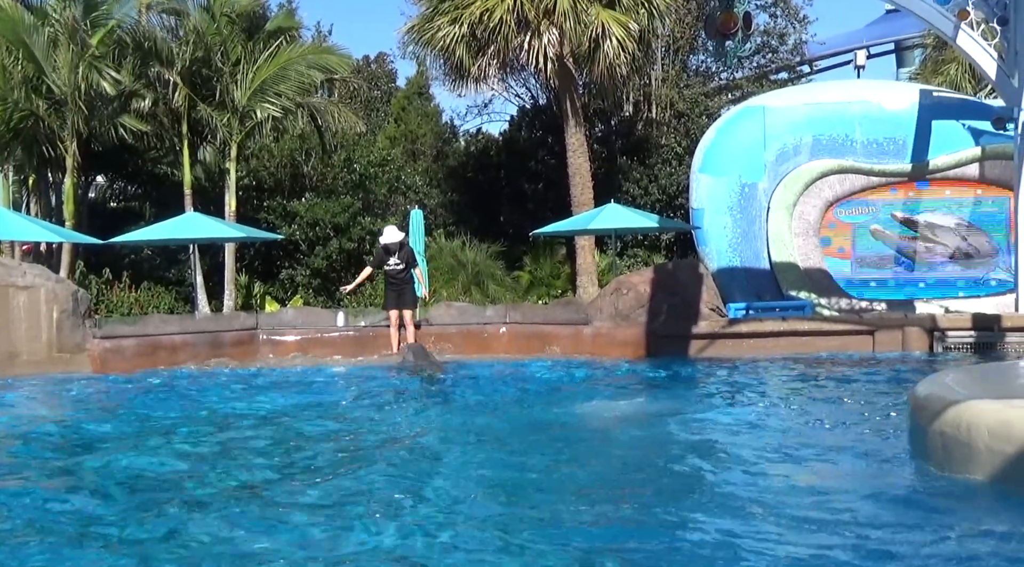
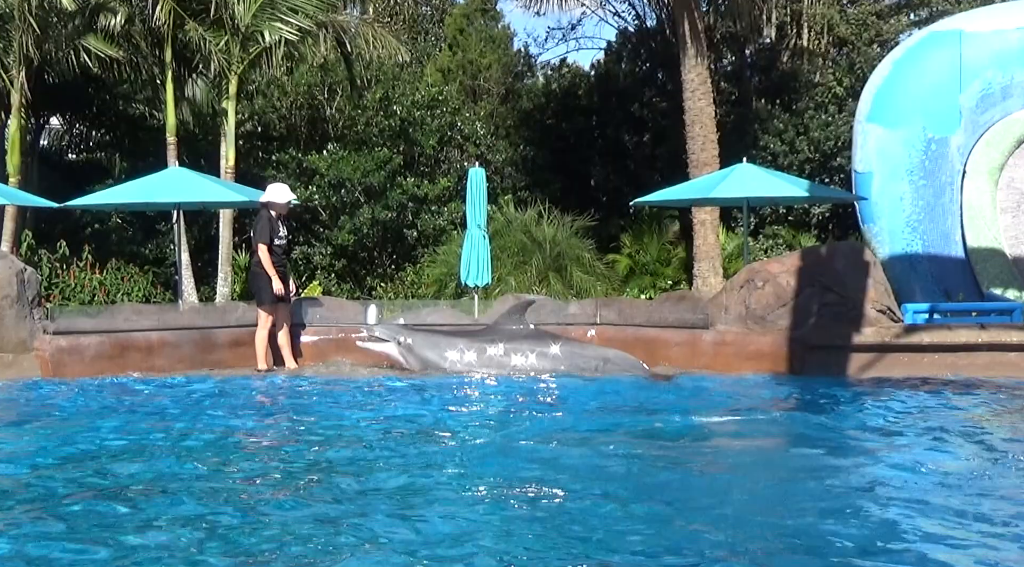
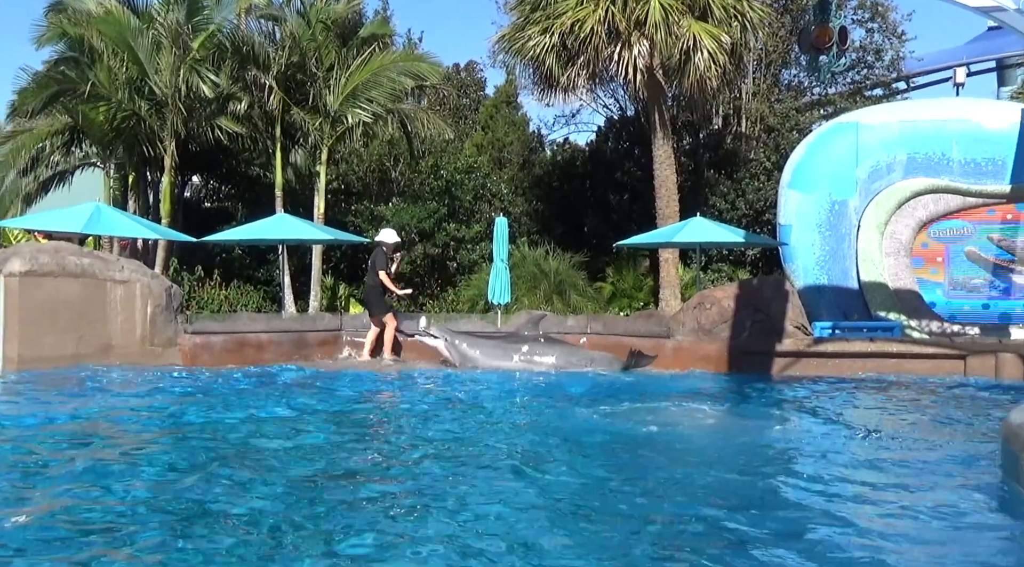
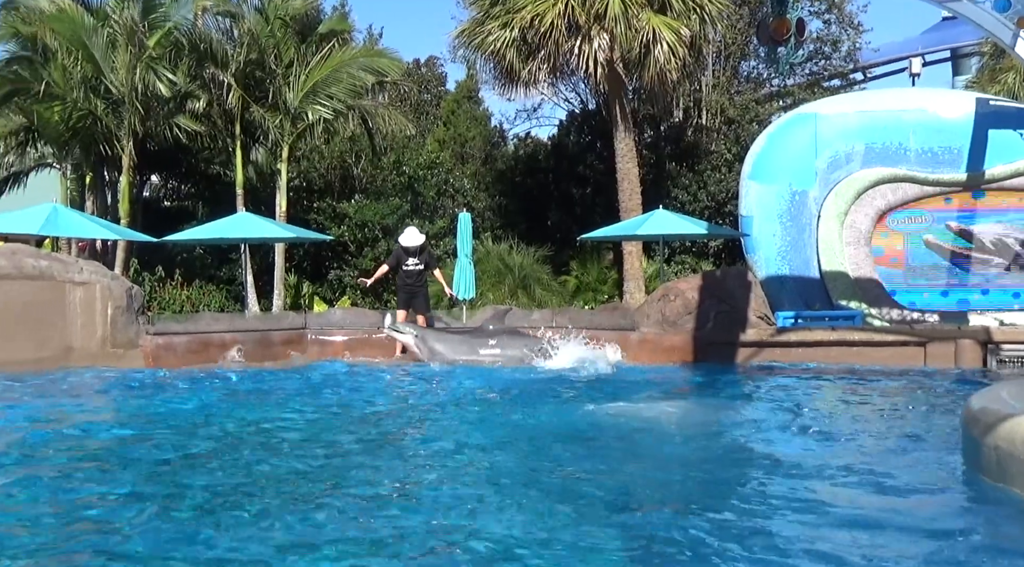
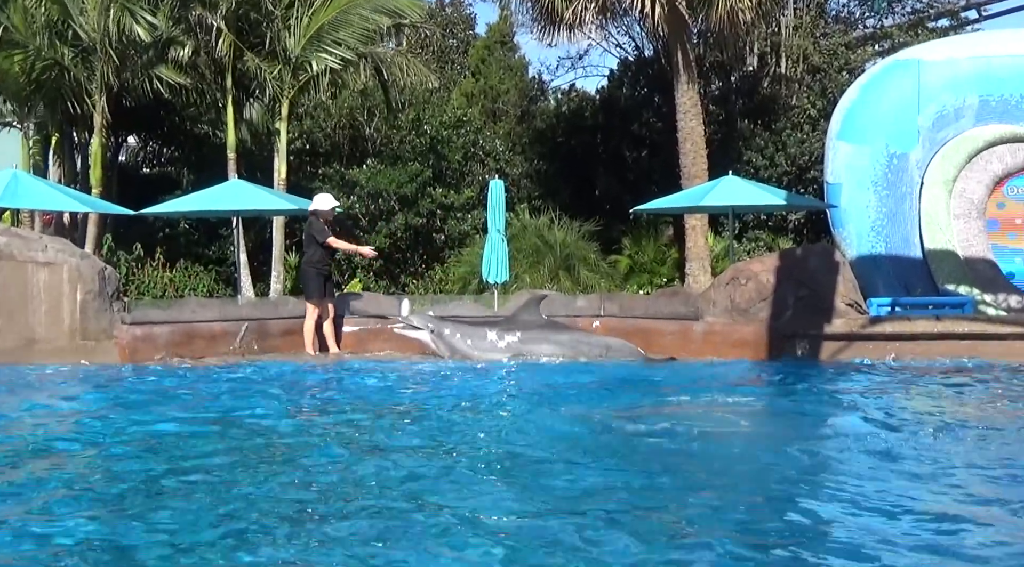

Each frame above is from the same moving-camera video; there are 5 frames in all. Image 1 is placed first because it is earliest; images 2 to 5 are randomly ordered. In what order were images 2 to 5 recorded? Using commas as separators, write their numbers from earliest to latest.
4, 3, 5, 2
